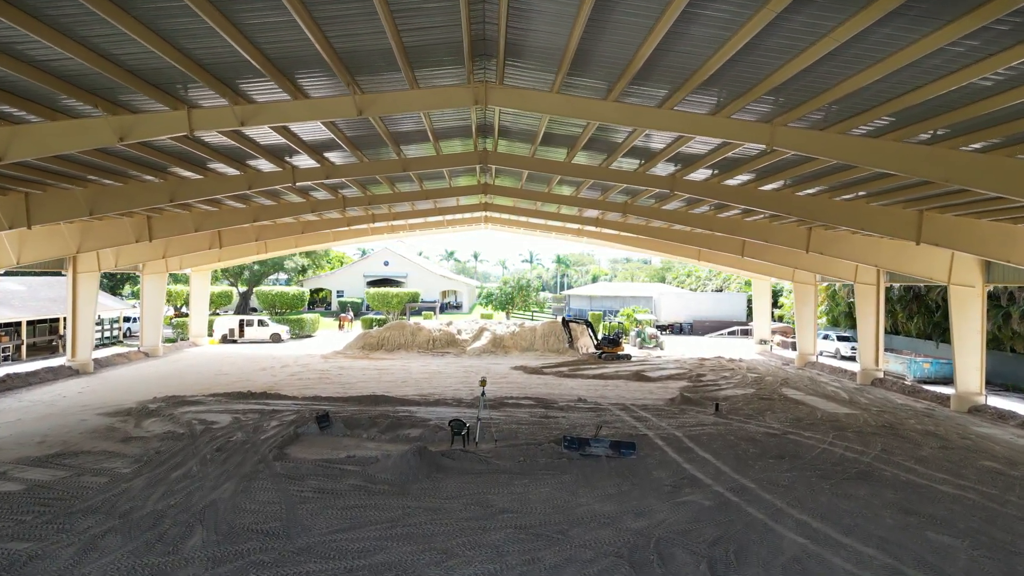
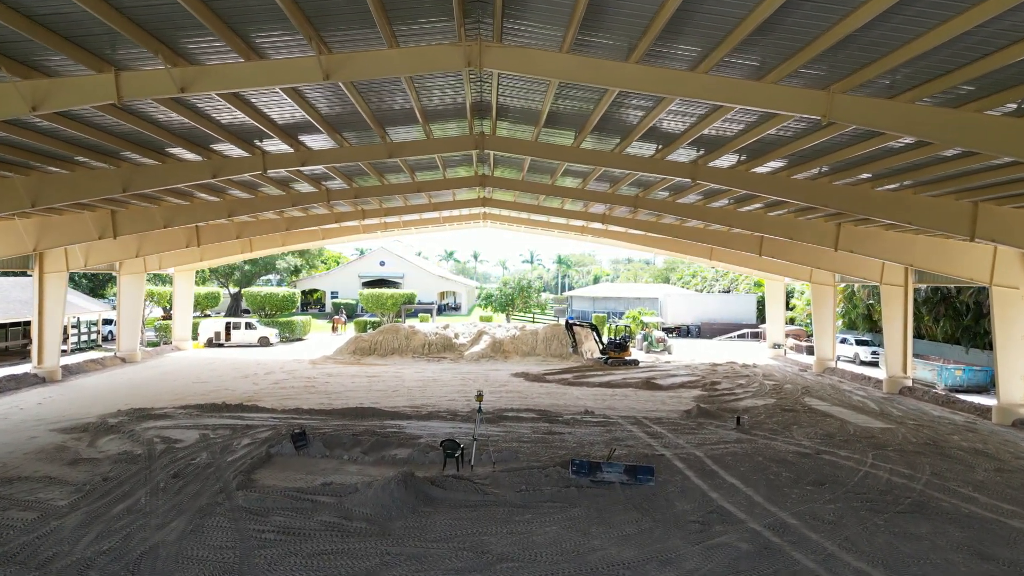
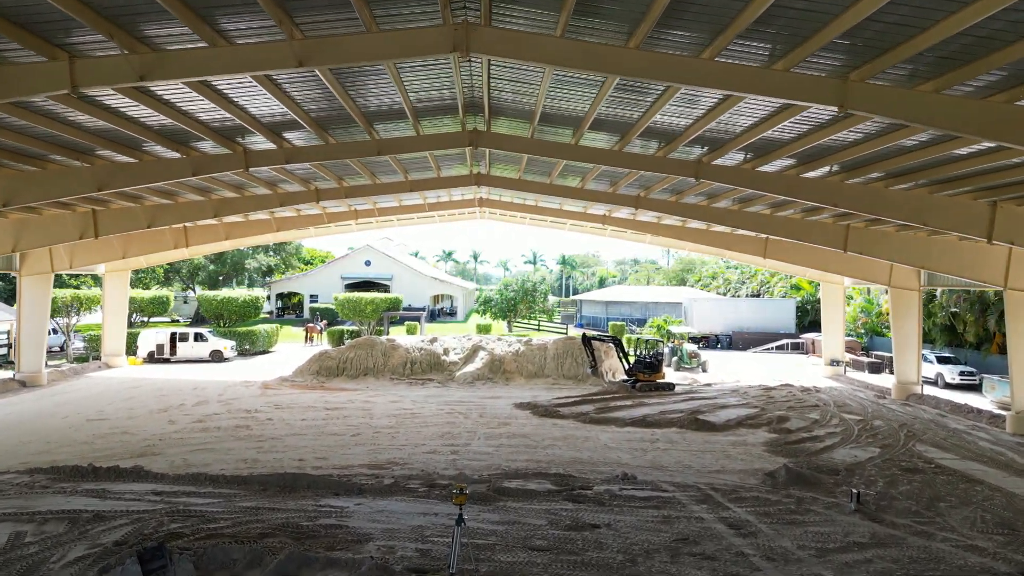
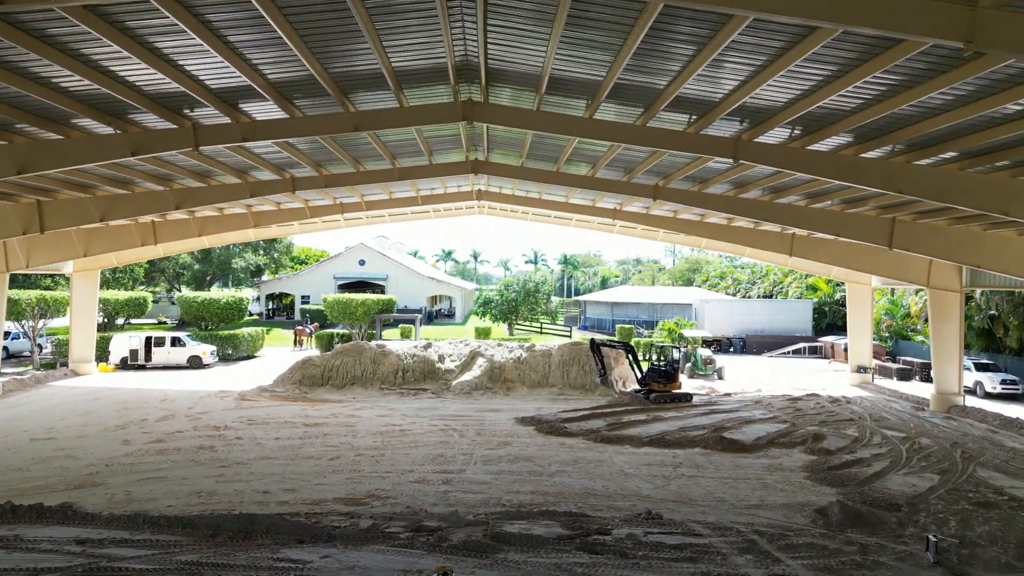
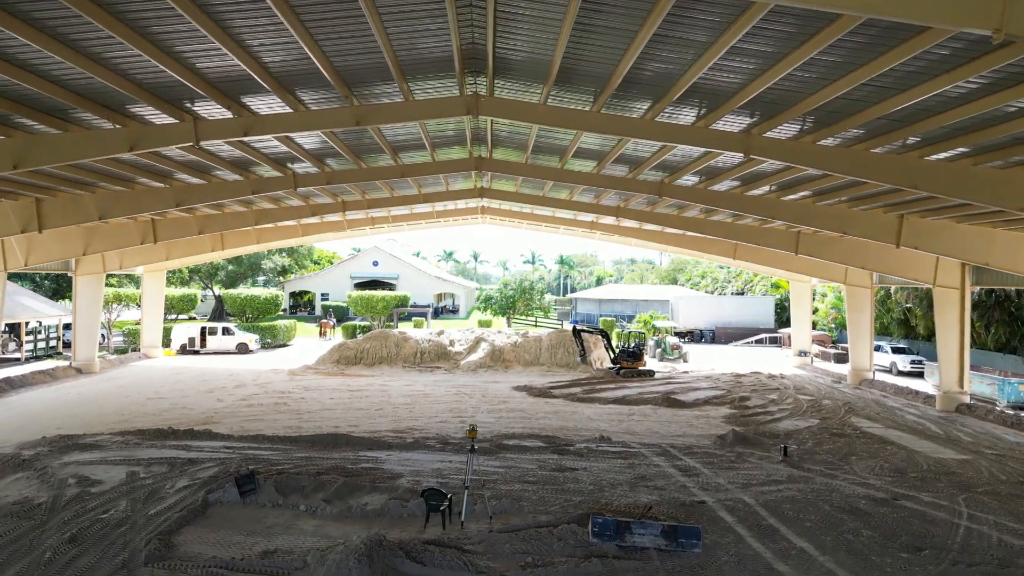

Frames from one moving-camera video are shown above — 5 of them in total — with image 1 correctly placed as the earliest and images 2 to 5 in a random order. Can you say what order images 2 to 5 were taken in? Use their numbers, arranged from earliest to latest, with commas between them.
2, 5, 3, 4
